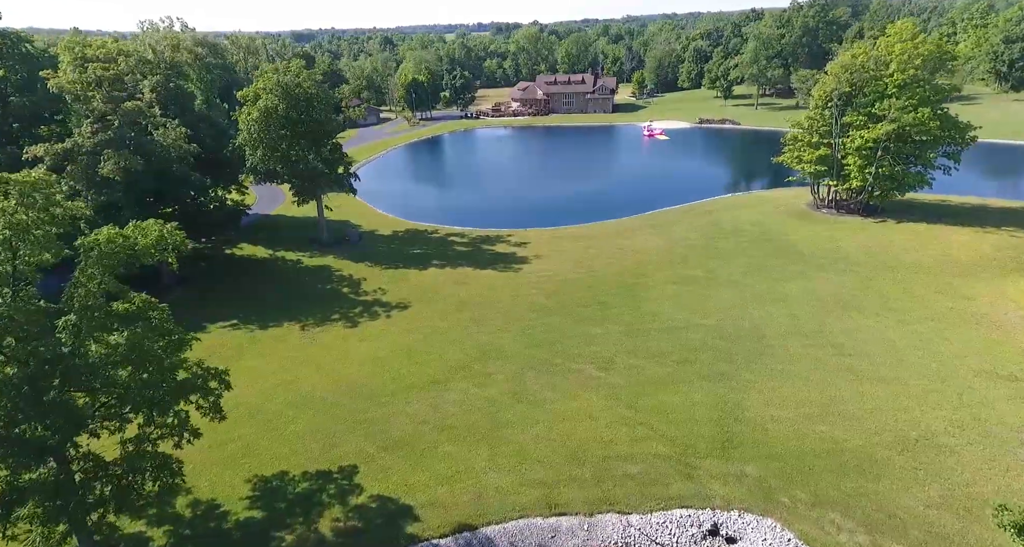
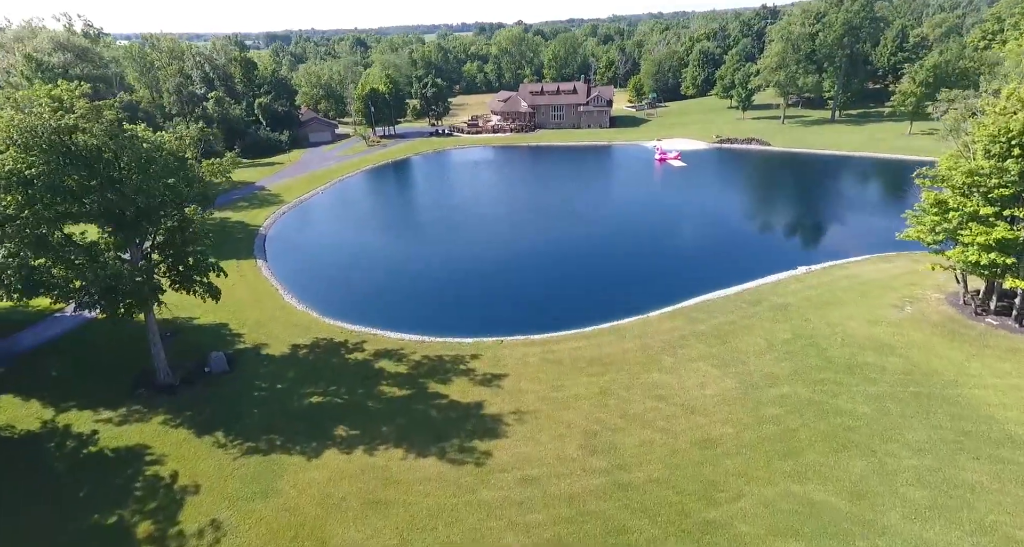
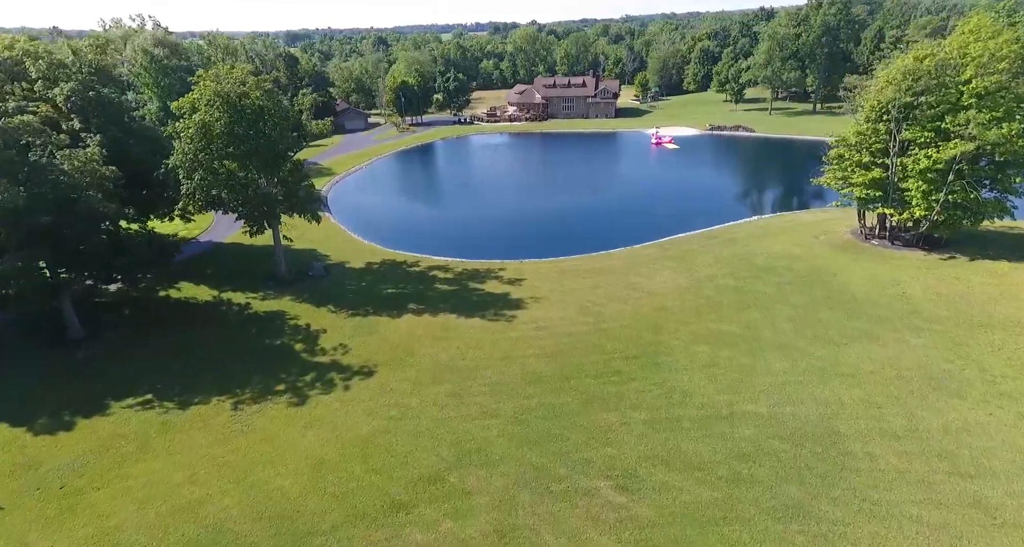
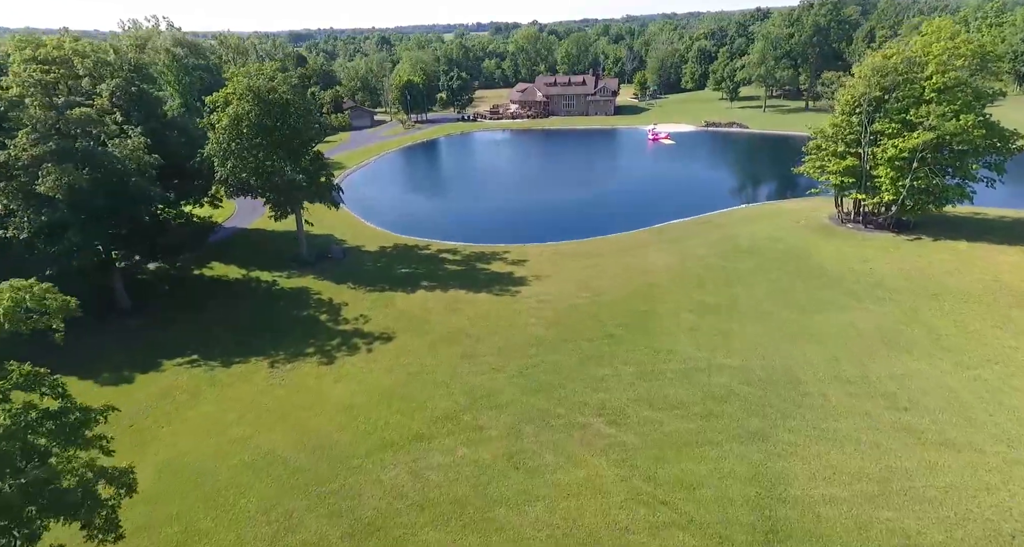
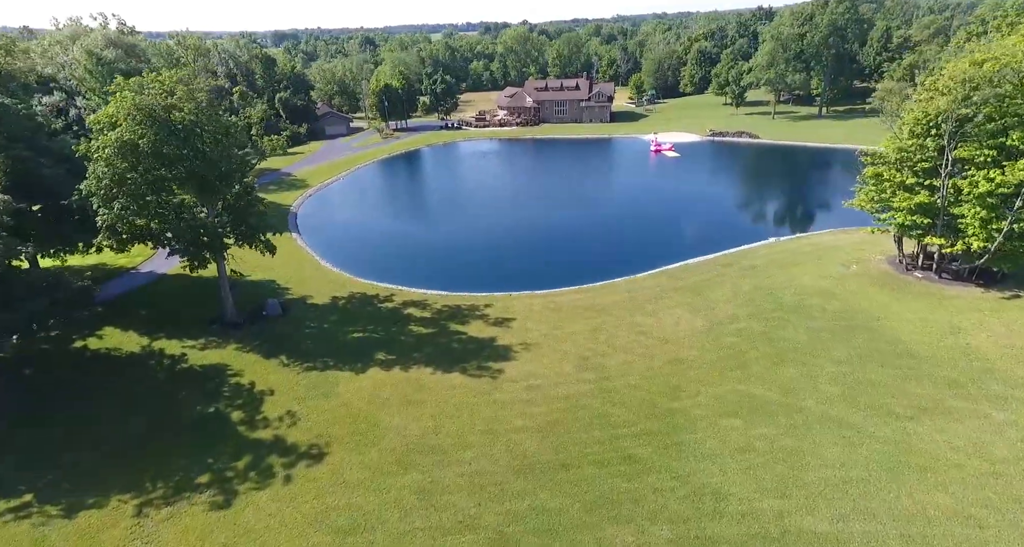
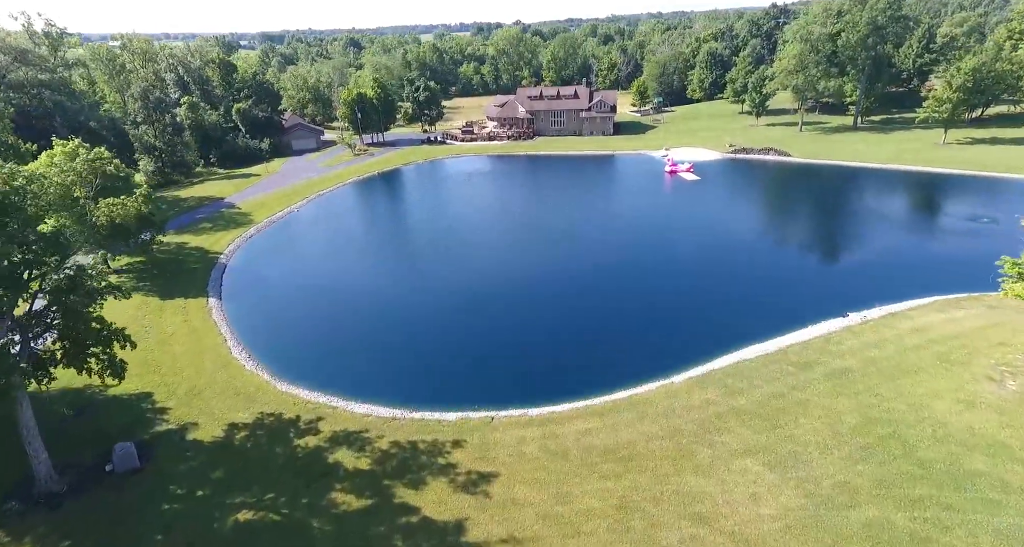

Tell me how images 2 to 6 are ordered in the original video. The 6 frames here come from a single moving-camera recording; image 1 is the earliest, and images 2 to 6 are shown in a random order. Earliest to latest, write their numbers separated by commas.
4, 3, 5, 2, 6
